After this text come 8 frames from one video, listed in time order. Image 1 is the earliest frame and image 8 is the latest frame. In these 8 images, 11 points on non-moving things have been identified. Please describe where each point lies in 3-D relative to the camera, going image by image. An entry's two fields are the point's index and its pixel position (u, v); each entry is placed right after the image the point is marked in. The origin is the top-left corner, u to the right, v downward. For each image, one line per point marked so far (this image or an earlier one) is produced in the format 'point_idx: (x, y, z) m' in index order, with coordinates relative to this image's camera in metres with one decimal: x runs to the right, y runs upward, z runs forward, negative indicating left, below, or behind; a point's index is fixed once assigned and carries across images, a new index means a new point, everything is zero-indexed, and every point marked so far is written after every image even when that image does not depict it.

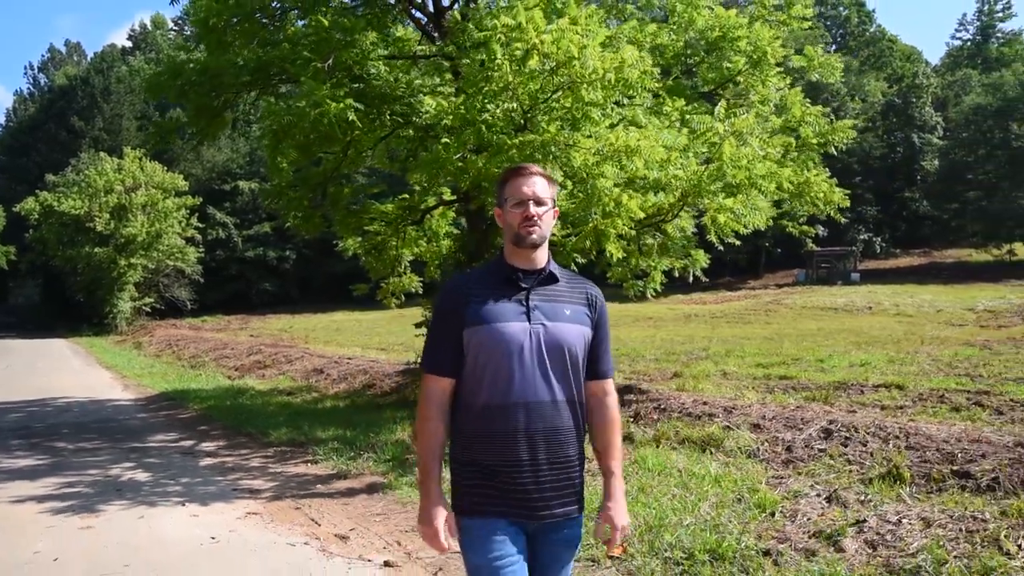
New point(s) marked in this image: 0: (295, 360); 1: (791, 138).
0: (-5.3, -1.8, +19.2) m
1: (+4.0, +2.2, +11.2) m
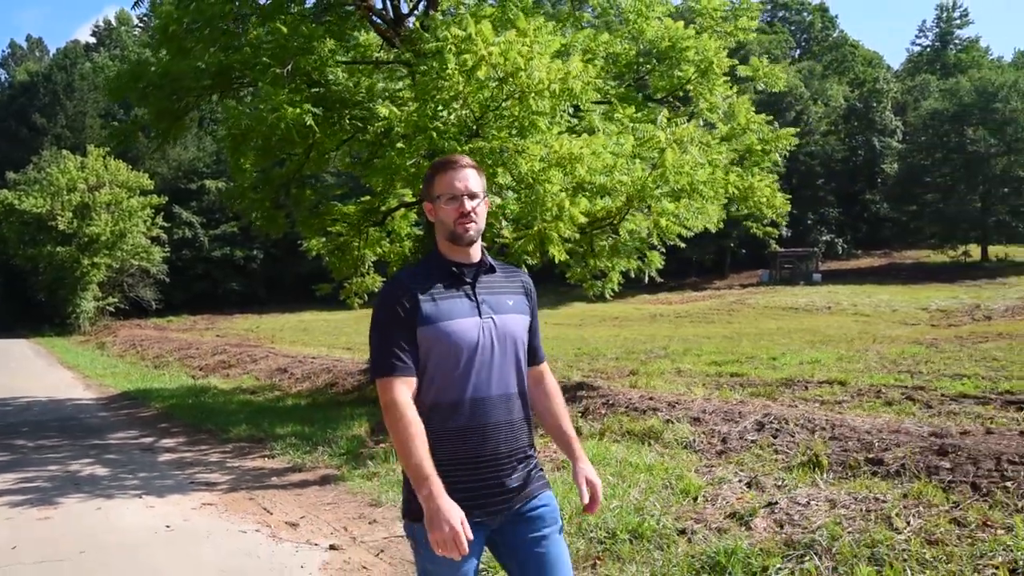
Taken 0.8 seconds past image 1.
0: (-6.3, -1.8, +19.3) m
1: (+3.4, +2.2, +11.7) m
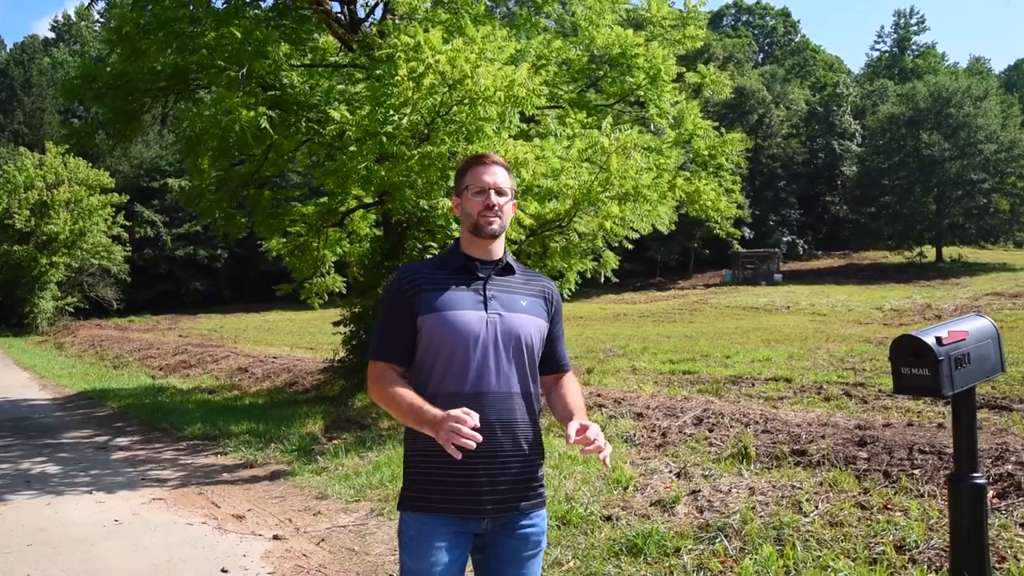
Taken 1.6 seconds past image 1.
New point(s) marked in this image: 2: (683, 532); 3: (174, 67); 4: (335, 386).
0: (-7.3, -1.8, +19.3) m
1: (+2.7, +2.2, +12.1) m
2: (+1.1, -1.5, +4.8) m
3: (-4.5, +2.9, +10.2) m
4: (-3.0, -1.7, +13.1) m
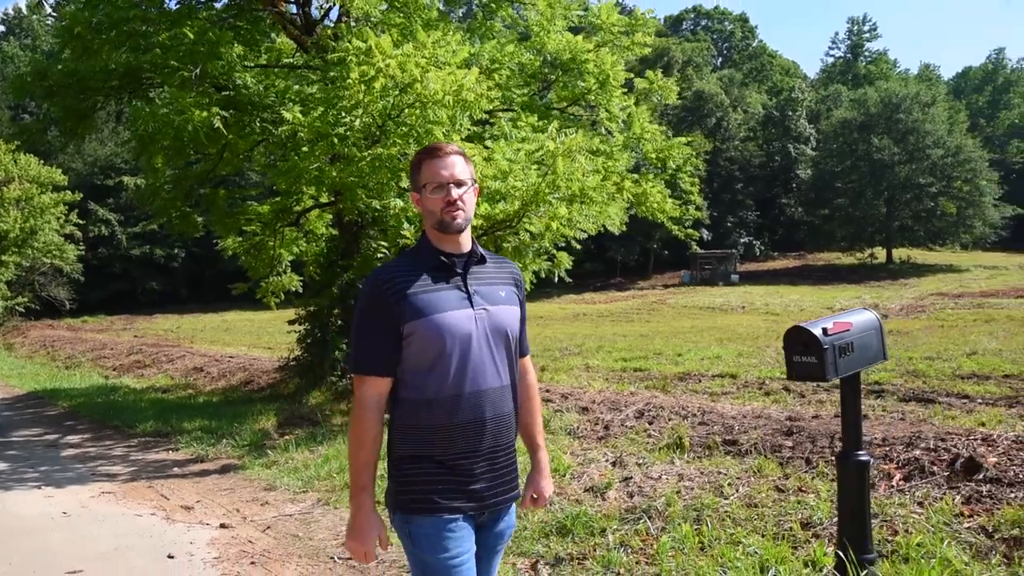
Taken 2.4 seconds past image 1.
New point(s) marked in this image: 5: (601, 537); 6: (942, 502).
0: (-8.3, -1.8, +19.2) m
1: (+1.9, +2.2, +12.4) m
2: (+0.6, -1.5, +5.1) m
3: (-5.1, +3.0, +10.3) m
4: (-3.8, -1.7, +13.2) m
5: (+0.5, -1.5, +4.8) m
6: (+2.8, -1.4, +5.0) m
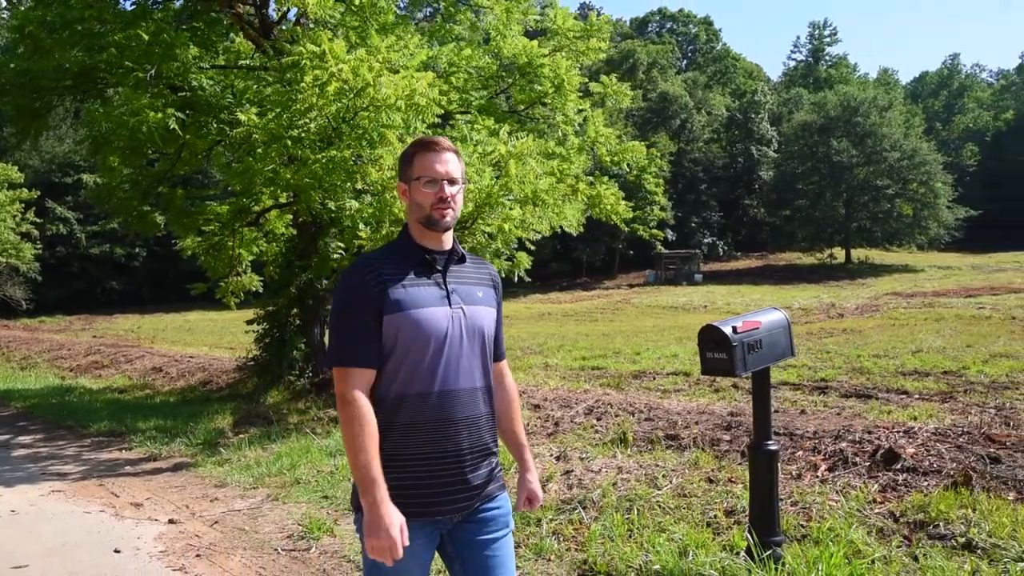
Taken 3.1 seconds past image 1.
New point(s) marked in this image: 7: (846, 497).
0: (-9.3, -1.8, +19.0) m
1: (+1.2, +2.2, +12.7) m
2: (+0.2, -1.5, +5.3) m
3: (-5.7, +3.0, +10.2) m
4: (-4.5, -1.7, +13.3) m
5: (+0.2, -1.5, +5.0) m
6: (+2.4, -1.4, +5.3) m
7: (+2.2, -1.4, +5.1) m
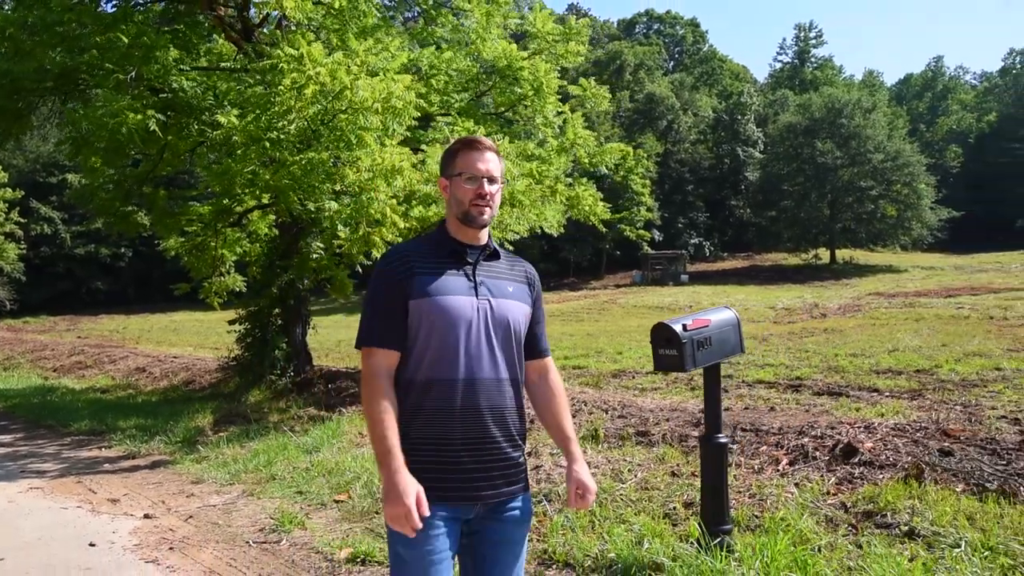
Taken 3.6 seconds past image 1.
0: (-9.7, -1.8, +19.1) m
1: (+0.9, +2.2, +12.9) m
2: (0.0, -1.5, +5.4) m
3: (-6.0, +3.0, +10.3) m
4: (-4.9, -1.7, +13.3) m
5: (-0.1, -1.5, +5.1) m
6: (+2.1, -1.4, +5.5) m
7: (+2.0, -1.4, +5.3) m
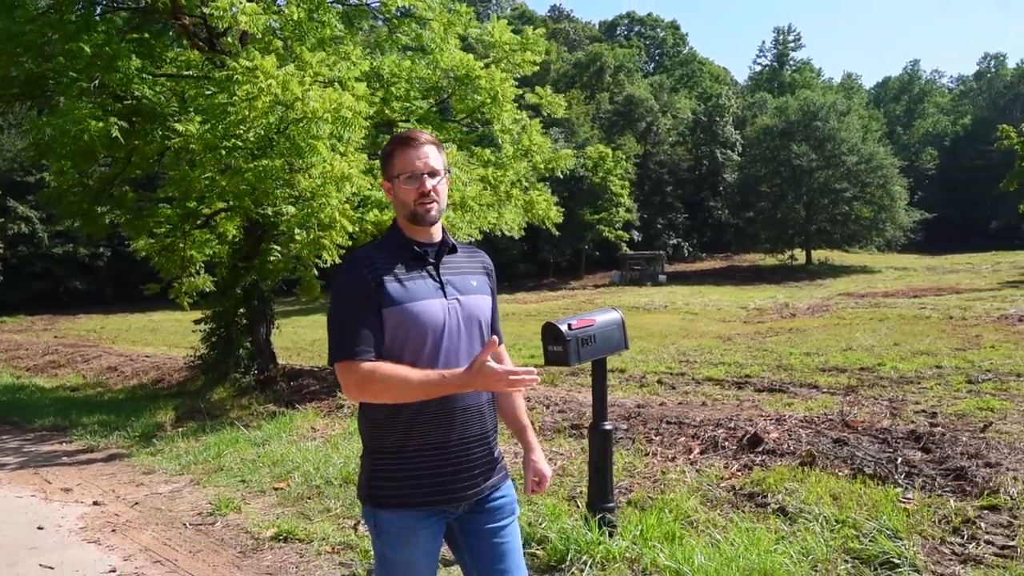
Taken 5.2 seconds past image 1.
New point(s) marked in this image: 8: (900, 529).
0: (-10.6, -1.8, +19.3) m
1: (+0.2, +2.2, +13.3) m
2: (-0.6, -1.5, +5.9) m
3: (-6.7, +2.9, +10.7) m
4: (-5.6, -1.7, +13.7) m
5: (-0.6, -1.6, +5.6) m
6: (+1.6, -1.4, +6.0) m
7: (+1.4, -1.4, +5.8) m
8: (+2.1, -1.3, +4.2) m
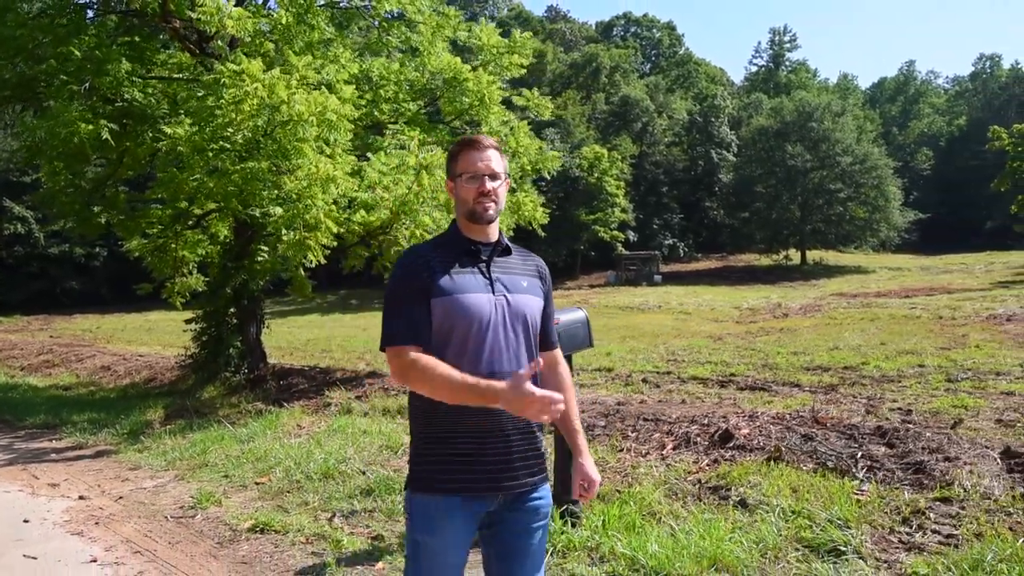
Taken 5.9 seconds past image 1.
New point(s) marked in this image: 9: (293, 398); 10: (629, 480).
0: (-10.8, -1.8, +19.5) m
1: (0.0, +2.2, +13.5) m
2: (-0.8, -1.5, +6.1) m
3: (-6.9, +2.9, +10.8) m
4: (-5.8, -1.7, +13.8) m
5: (-0.8, -1.5, +5.7) m
6: (+1.4, -1.4, +6.1) m
7: (+1.2, -1.4, +6.0) m
8: (+1.9, -1.3, +4.4) m
9: (-3.3, -1.6, +11.6) m
10: (+0.9, -1.4, +5.7) m
